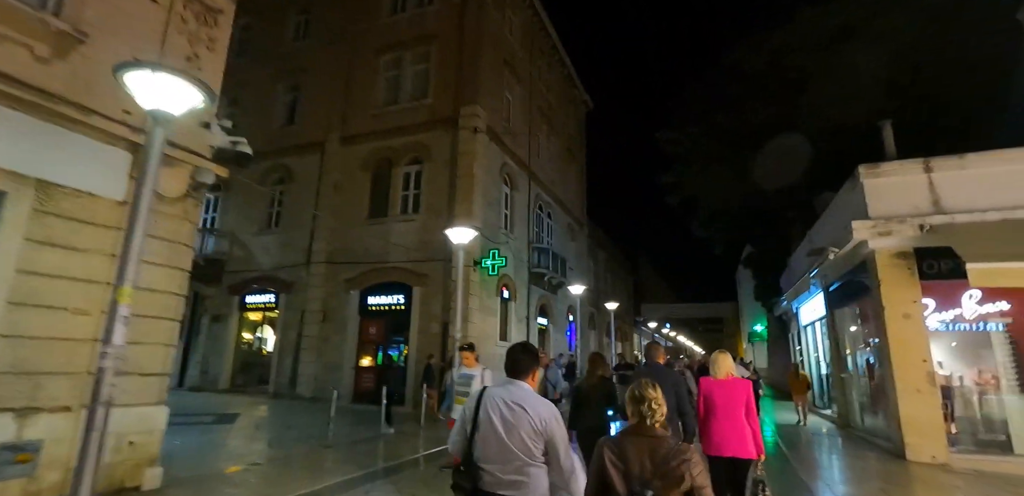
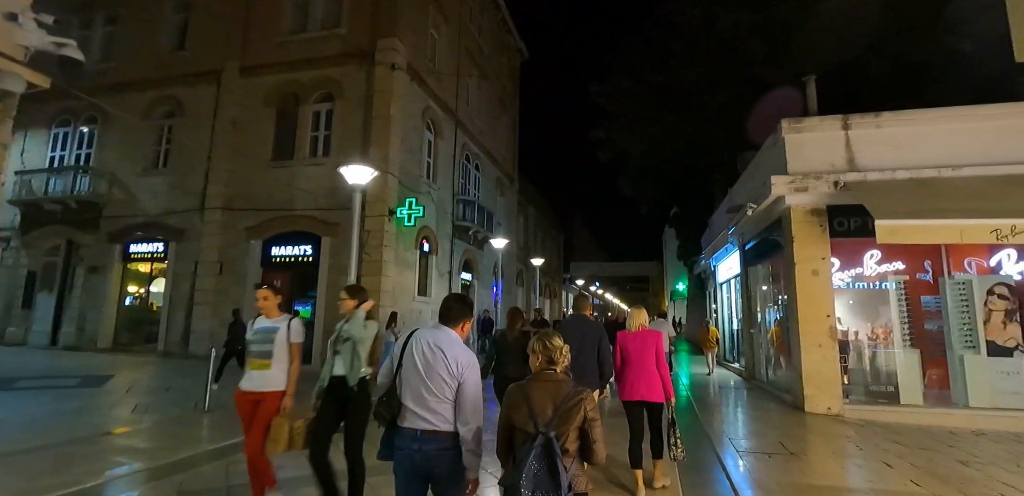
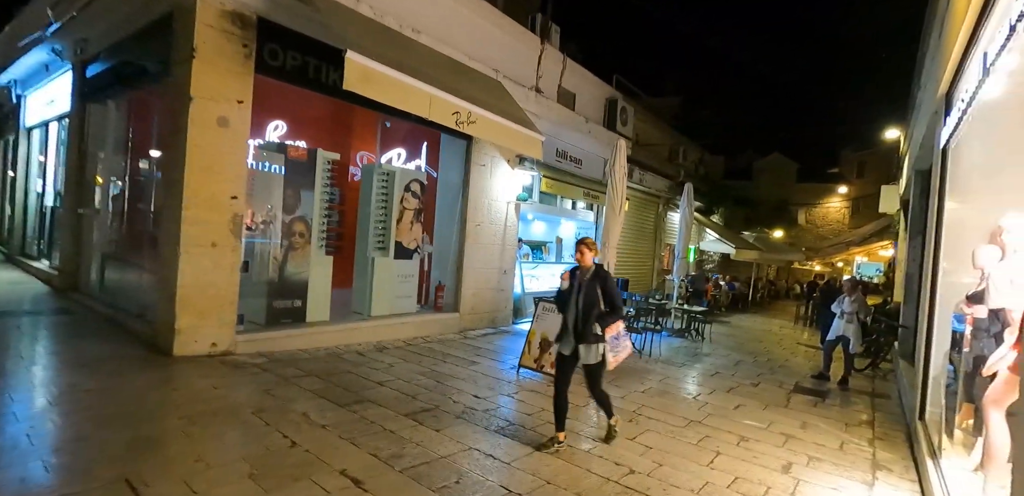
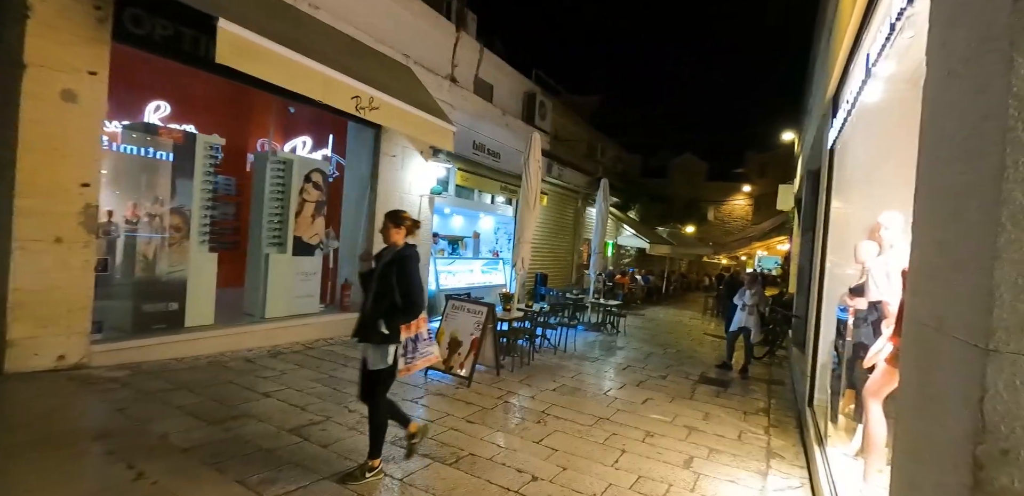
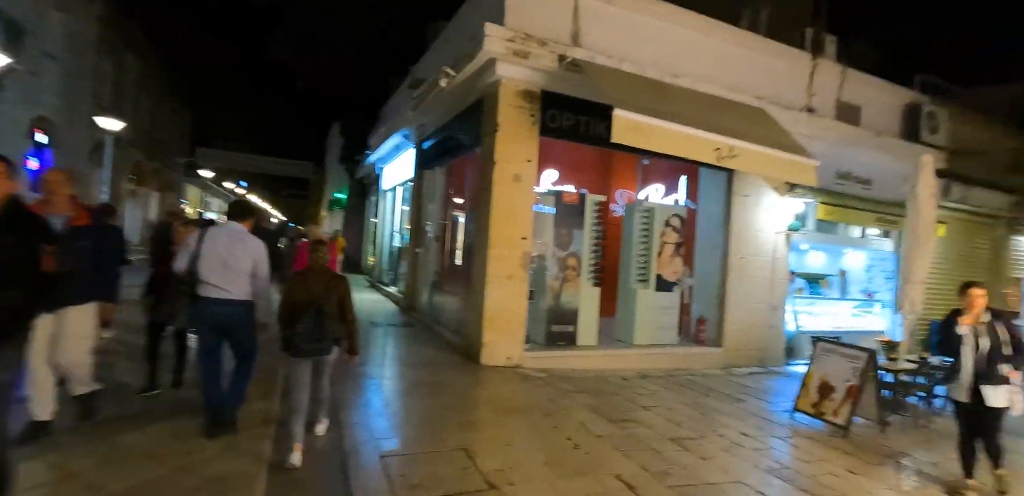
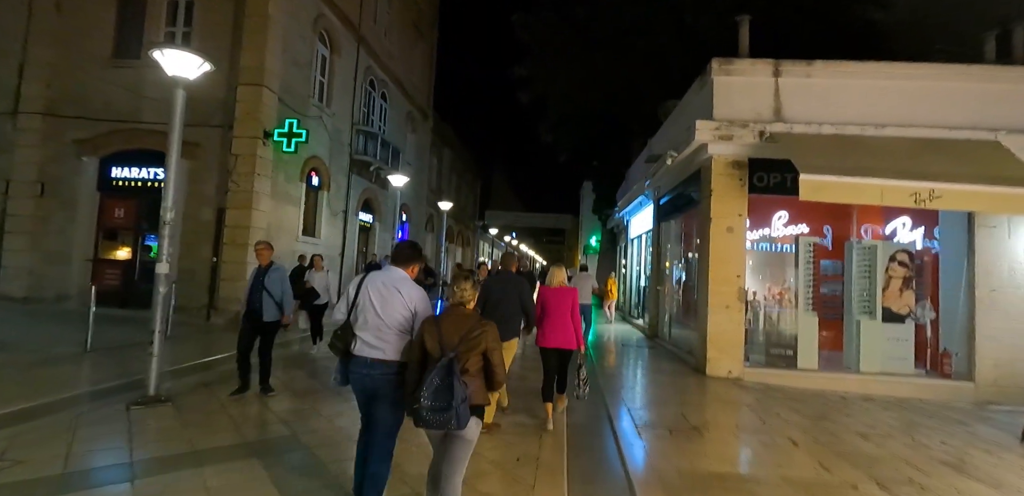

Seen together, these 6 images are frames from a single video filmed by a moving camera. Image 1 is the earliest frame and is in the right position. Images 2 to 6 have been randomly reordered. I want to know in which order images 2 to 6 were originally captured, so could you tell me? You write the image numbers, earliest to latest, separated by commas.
2, 6, 5, 3, 4
